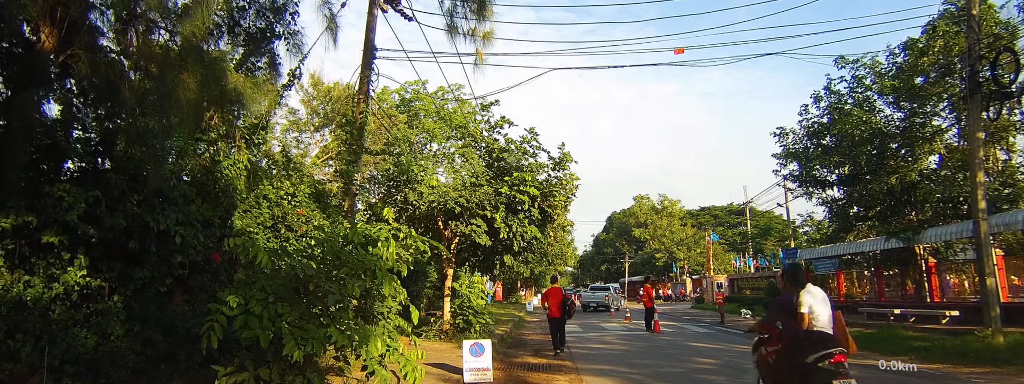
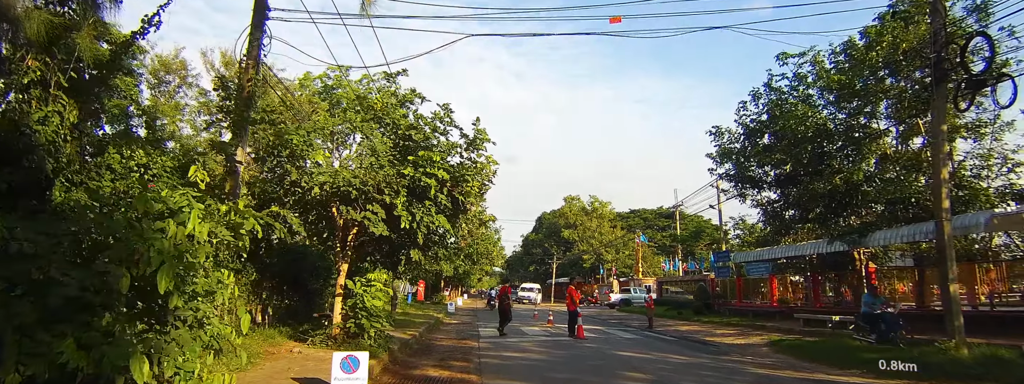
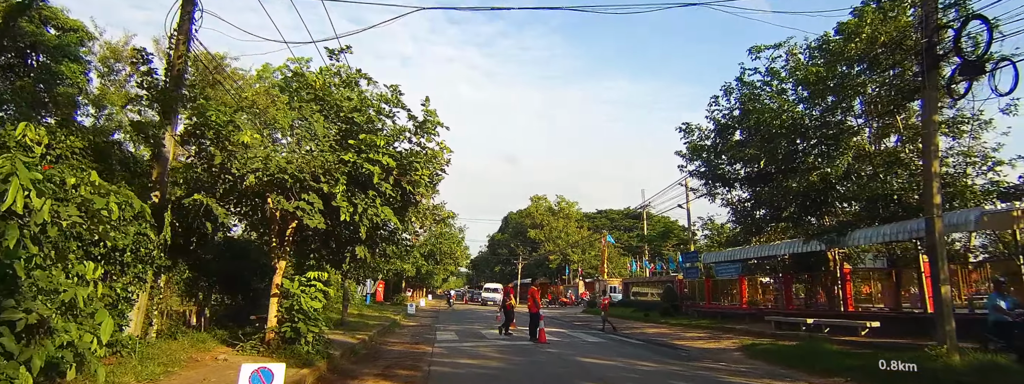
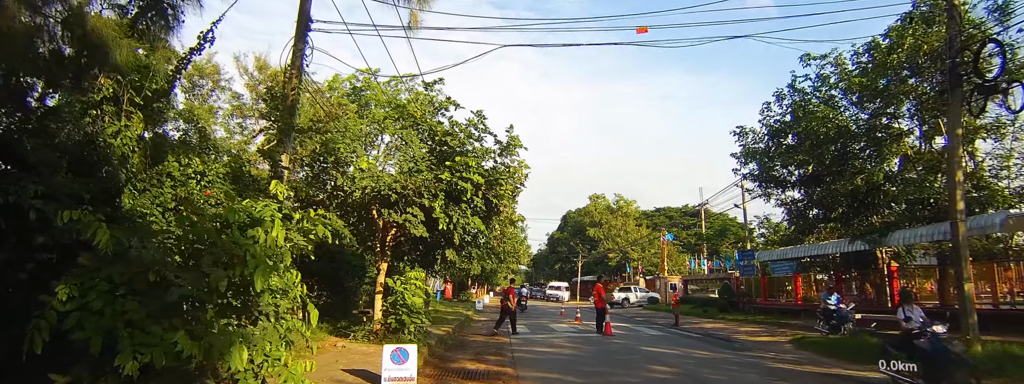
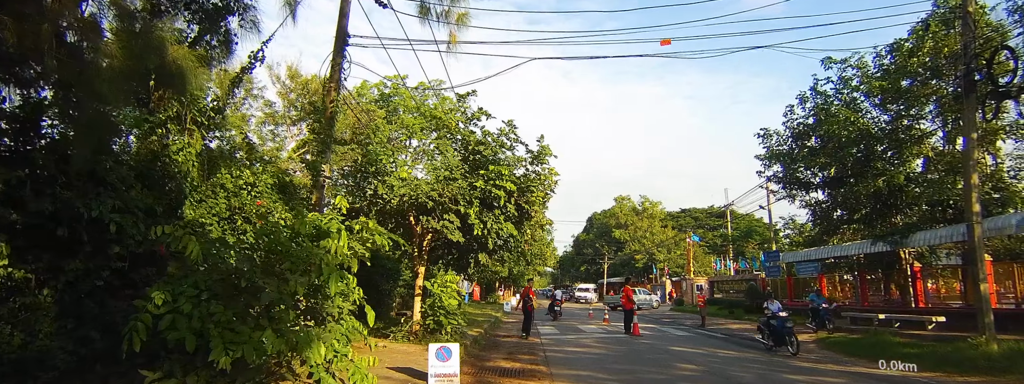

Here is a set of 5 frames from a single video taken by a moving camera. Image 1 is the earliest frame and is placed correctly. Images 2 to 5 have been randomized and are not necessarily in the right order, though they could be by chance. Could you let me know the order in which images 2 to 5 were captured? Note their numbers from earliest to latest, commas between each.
5, 4, 2, 3
